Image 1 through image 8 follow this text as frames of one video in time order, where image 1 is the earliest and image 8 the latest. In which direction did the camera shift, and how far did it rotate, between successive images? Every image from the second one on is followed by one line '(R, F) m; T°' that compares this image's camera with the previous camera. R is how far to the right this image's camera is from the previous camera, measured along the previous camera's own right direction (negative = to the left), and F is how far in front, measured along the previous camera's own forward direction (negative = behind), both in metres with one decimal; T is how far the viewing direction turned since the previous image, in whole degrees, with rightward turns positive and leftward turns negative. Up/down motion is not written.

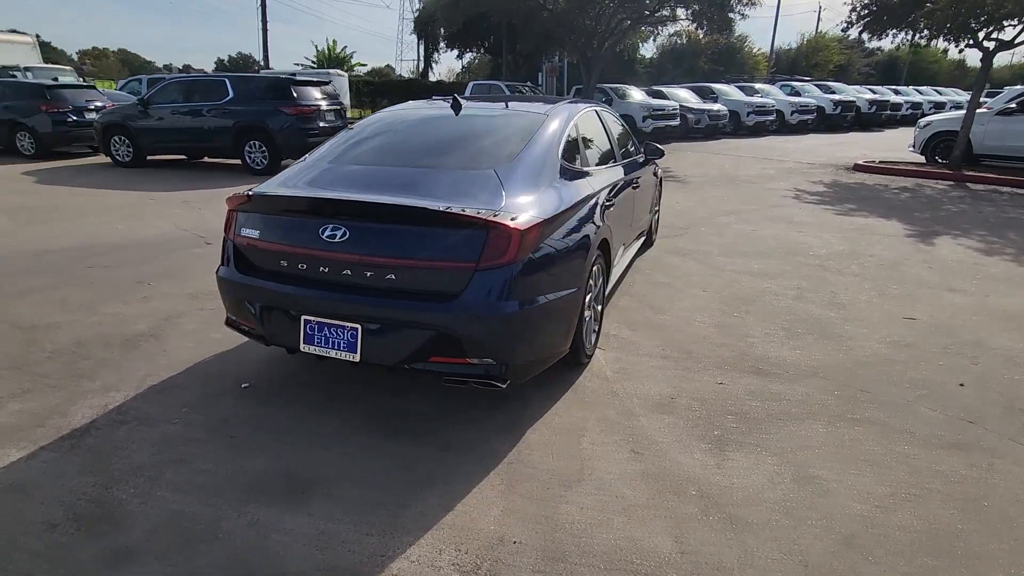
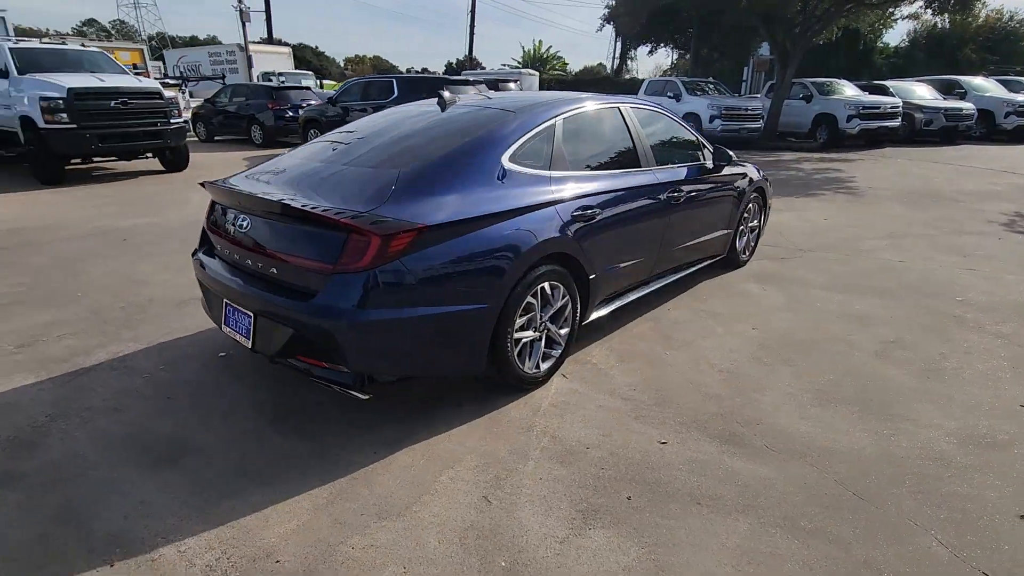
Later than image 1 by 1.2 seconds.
(+1.5, +0.5) m; -20°
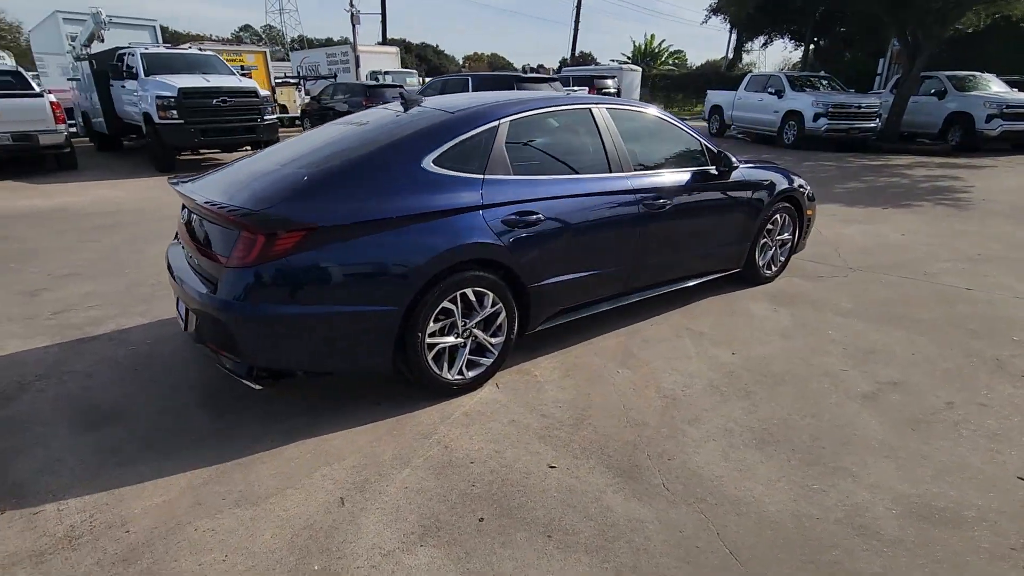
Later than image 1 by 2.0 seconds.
(+1.1, +0.2) m; -11°
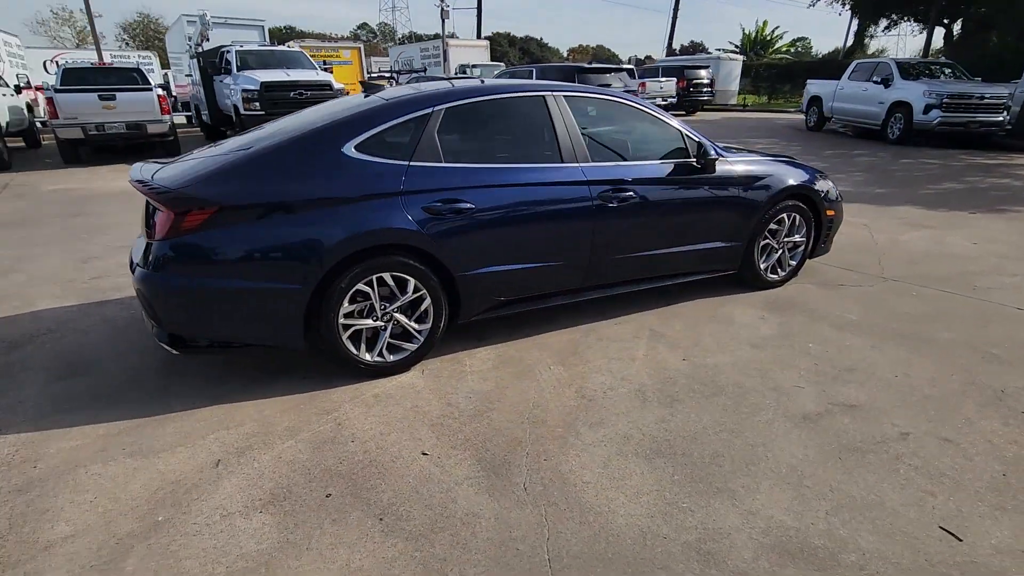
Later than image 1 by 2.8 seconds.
(+1.1, +0.1) m; -10°
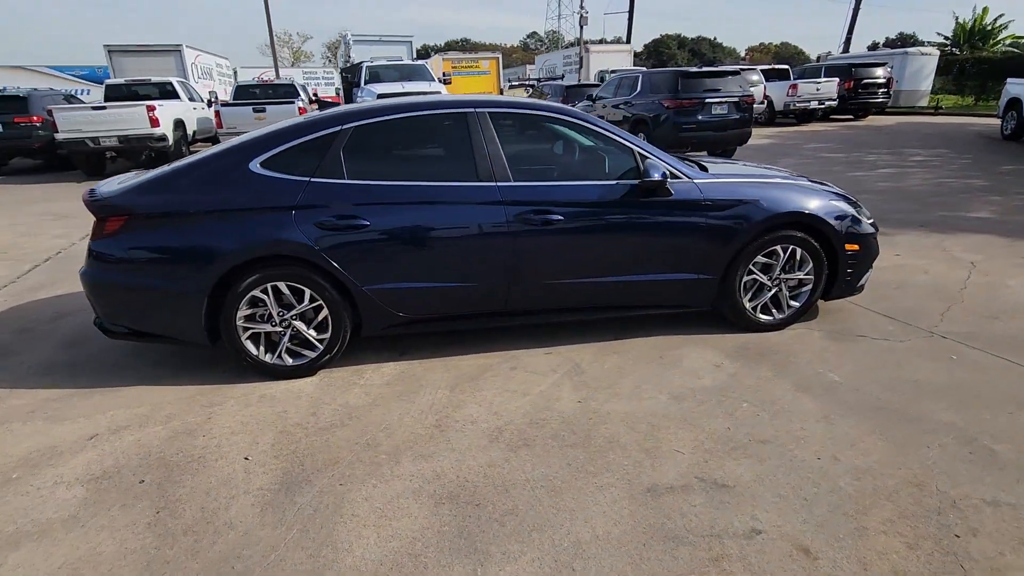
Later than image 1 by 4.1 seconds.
(+1.7, +0.3) m; -16°
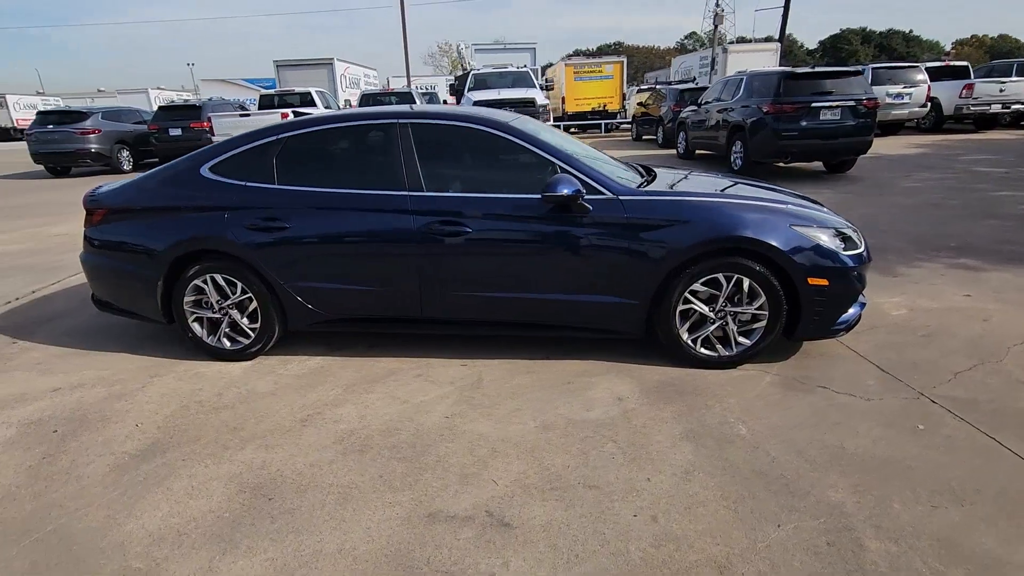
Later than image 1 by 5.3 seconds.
(+1.6, +0.2) m; -15°
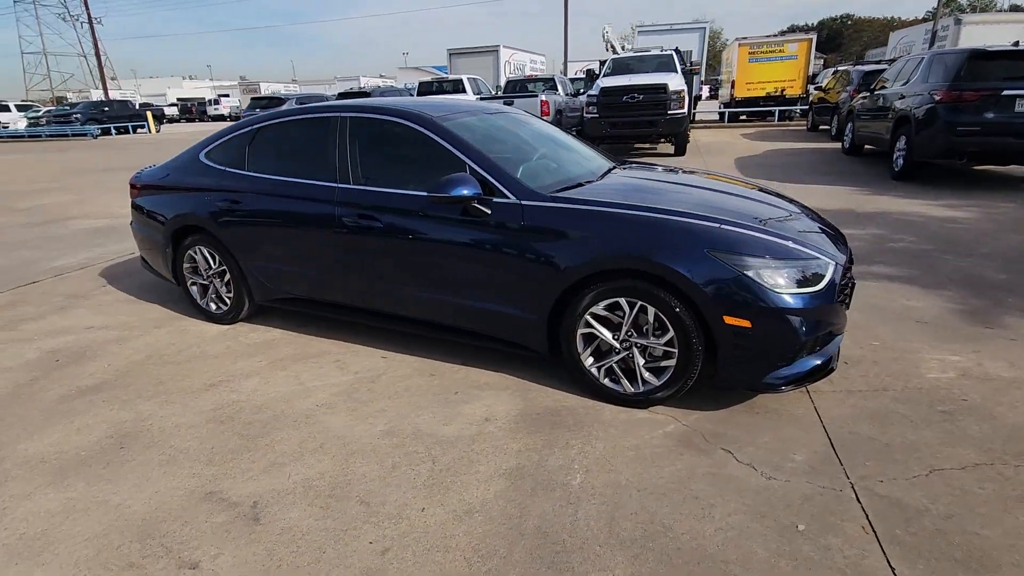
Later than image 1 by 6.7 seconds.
(+1.8, +0.5) m; -18°
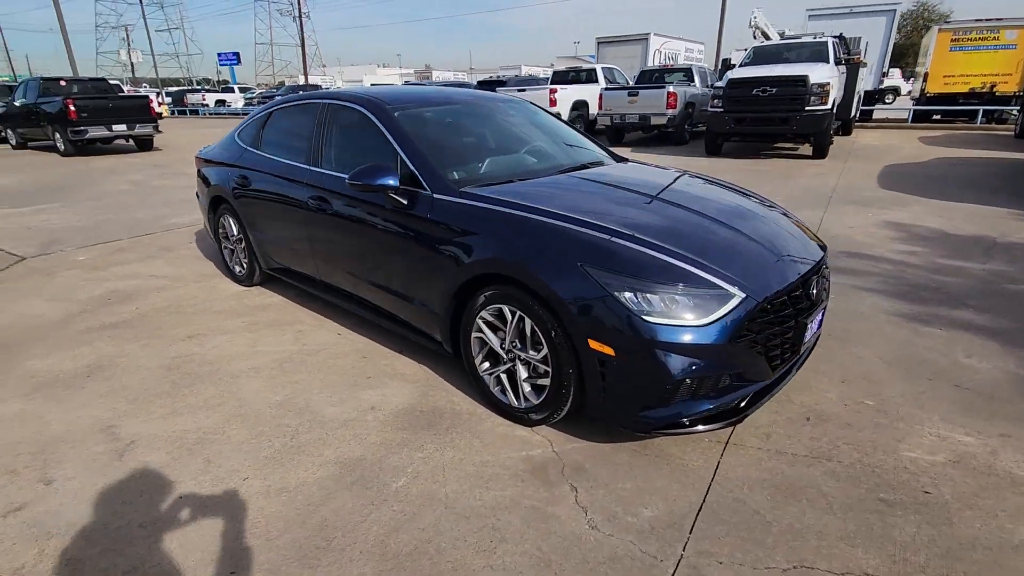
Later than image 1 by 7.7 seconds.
(+1.5, +0.3) m; -16°
